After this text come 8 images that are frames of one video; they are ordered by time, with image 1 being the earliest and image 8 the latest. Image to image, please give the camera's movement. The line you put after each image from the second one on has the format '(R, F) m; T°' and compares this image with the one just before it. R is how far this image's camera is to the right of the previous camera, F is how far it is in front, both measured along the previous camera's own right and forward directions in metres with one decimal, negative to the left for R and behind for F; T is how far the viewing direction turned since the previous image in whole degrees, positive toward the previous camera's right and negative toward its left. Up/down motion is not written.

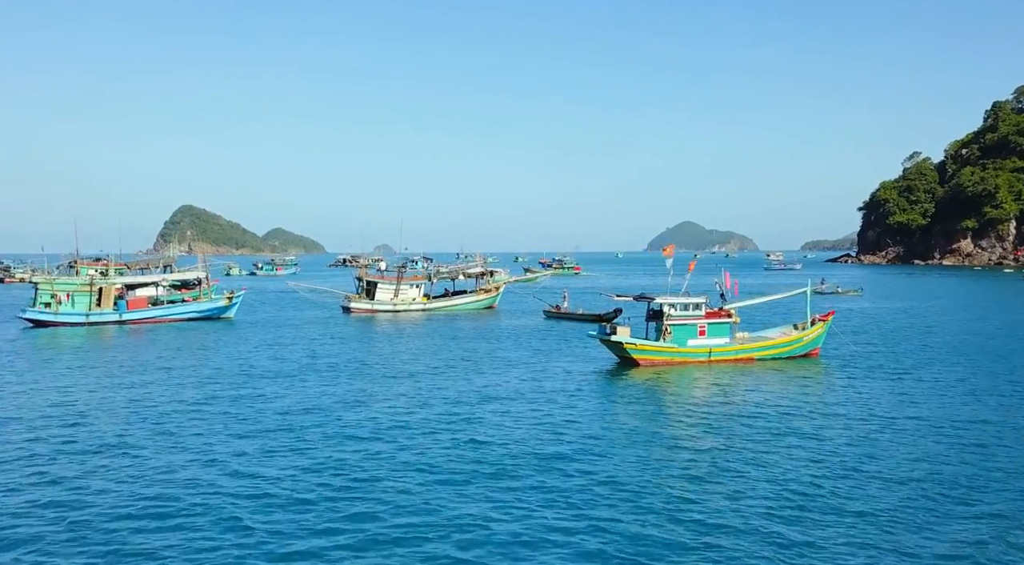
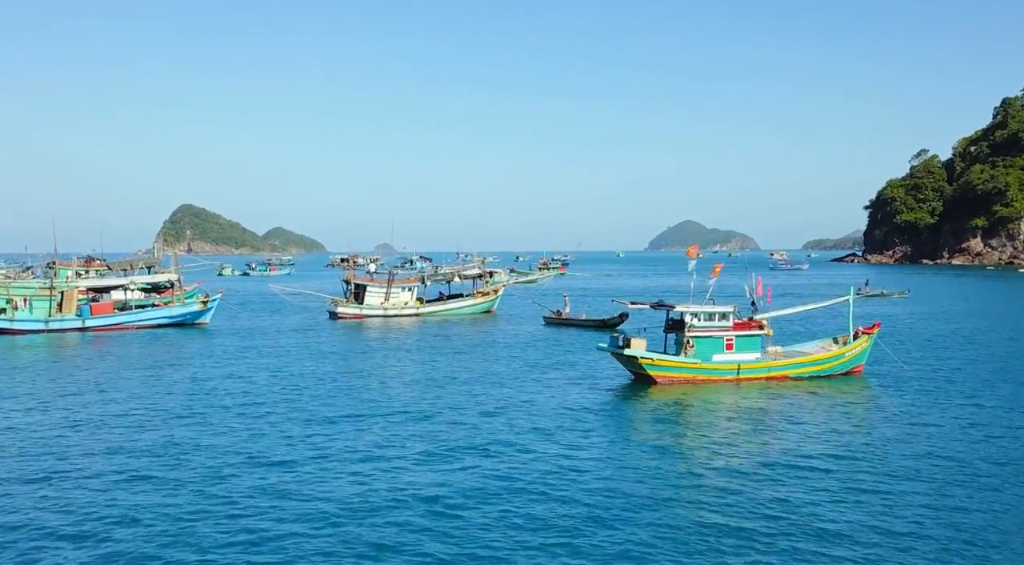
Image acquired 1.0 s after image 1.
(+0.1, +5.1) m; 0°
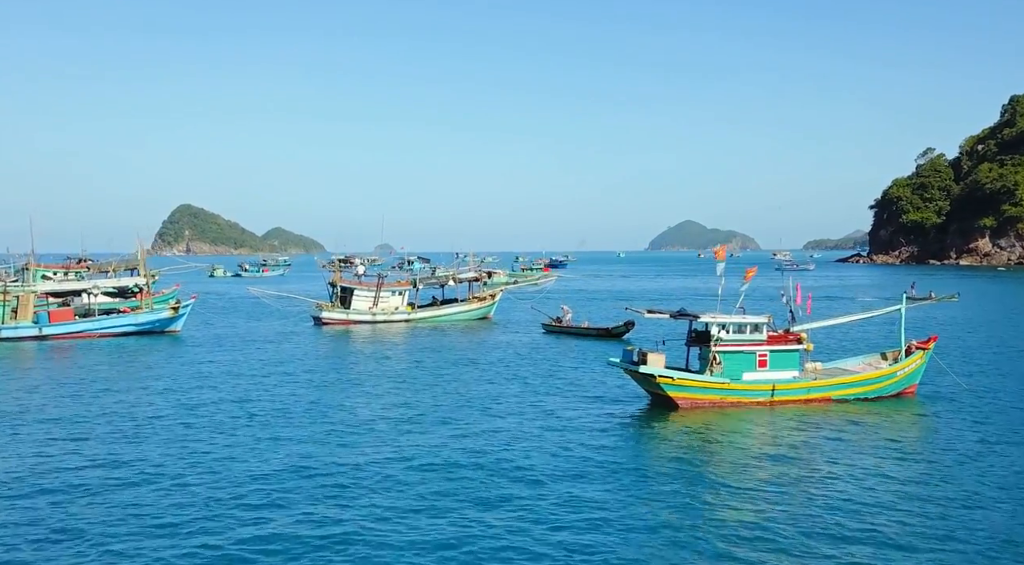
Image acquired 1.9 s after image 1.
(+0.1, +4.8) m; 0°
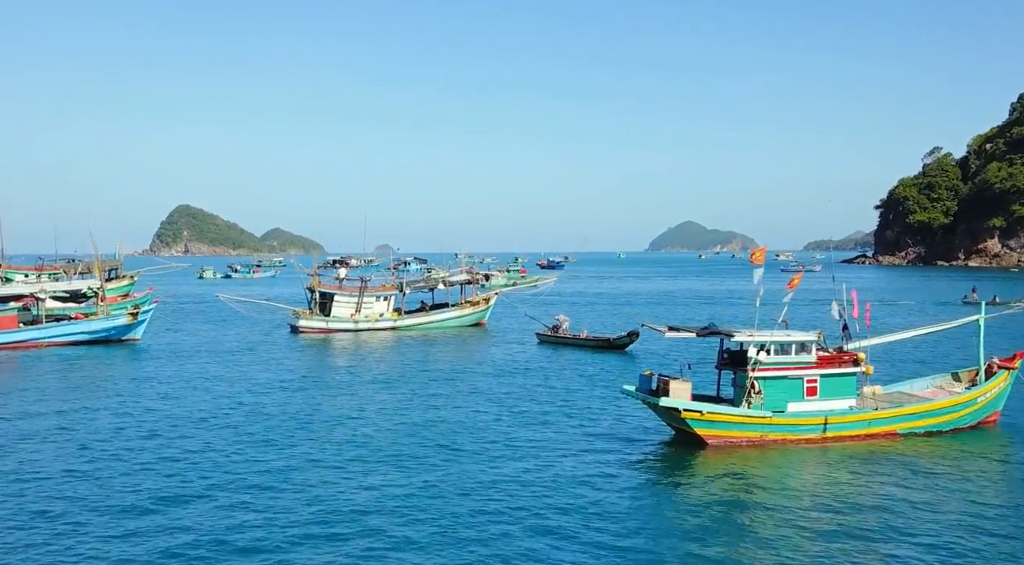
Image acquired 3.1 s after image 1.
(+0.2, +5.5) m; 0°
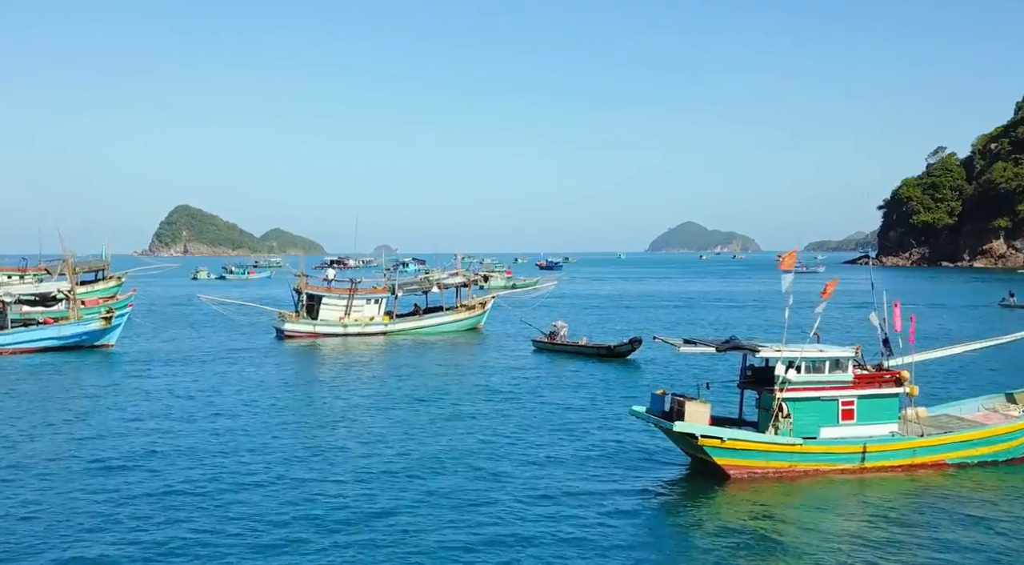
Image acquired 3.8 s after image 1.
(+0.1, +2.9) m; 0°
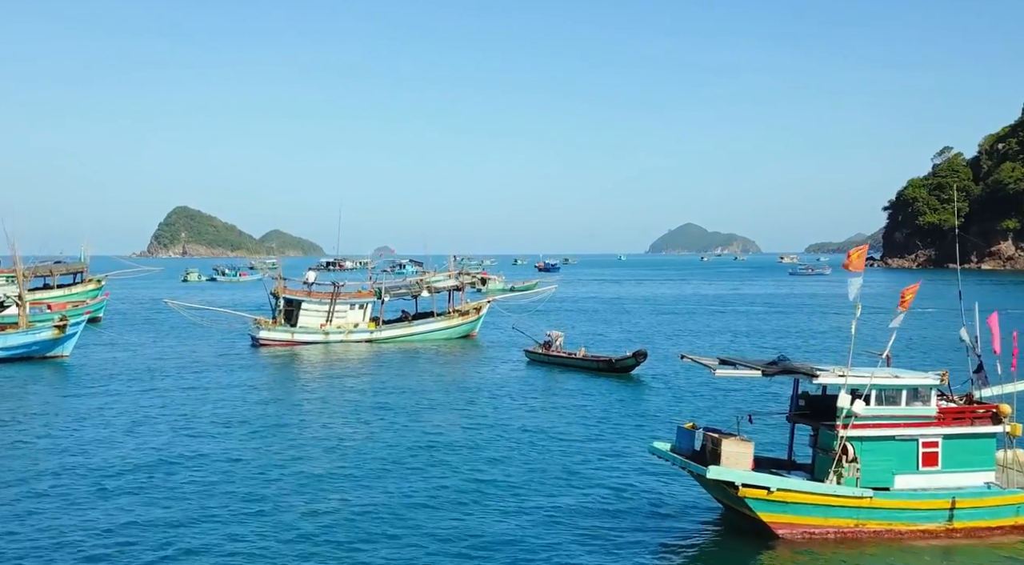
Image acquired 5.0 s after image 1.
(+0.2, +4.4) m; 0°
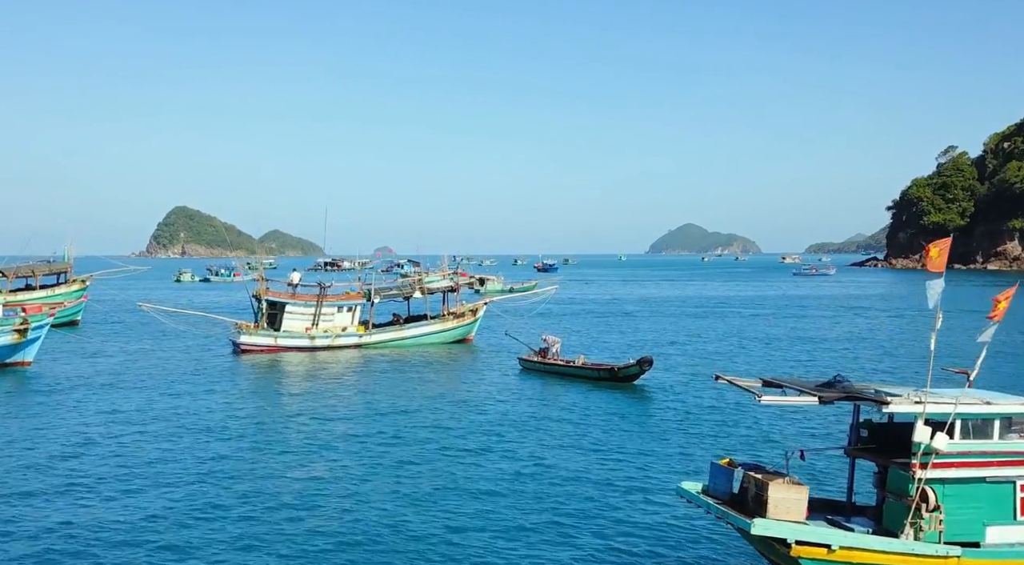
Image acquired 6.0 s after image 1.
(+0.1, +3.2) m; 0°
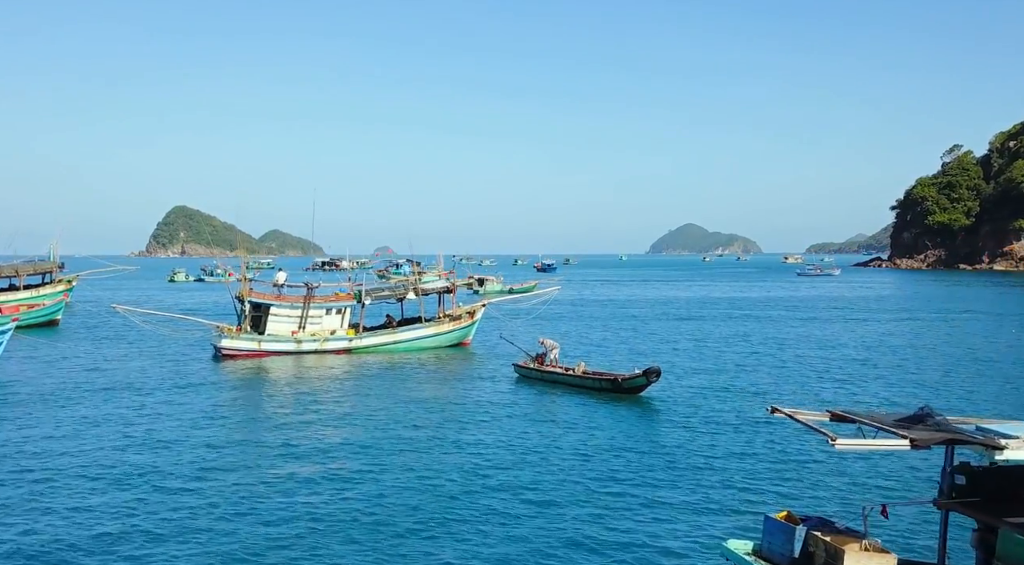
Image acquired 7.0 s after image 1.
(0.0, +2.9) m; 0°
